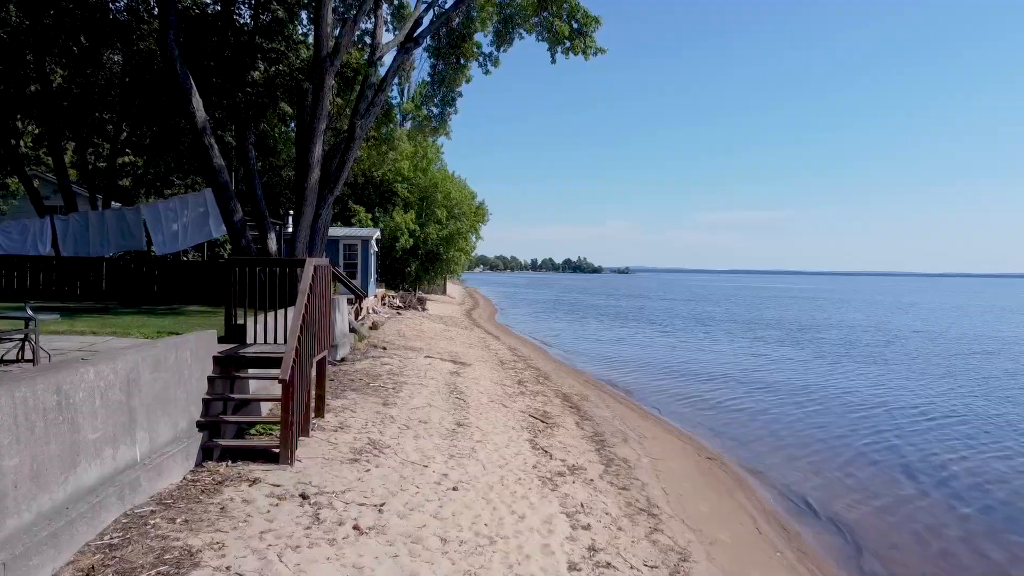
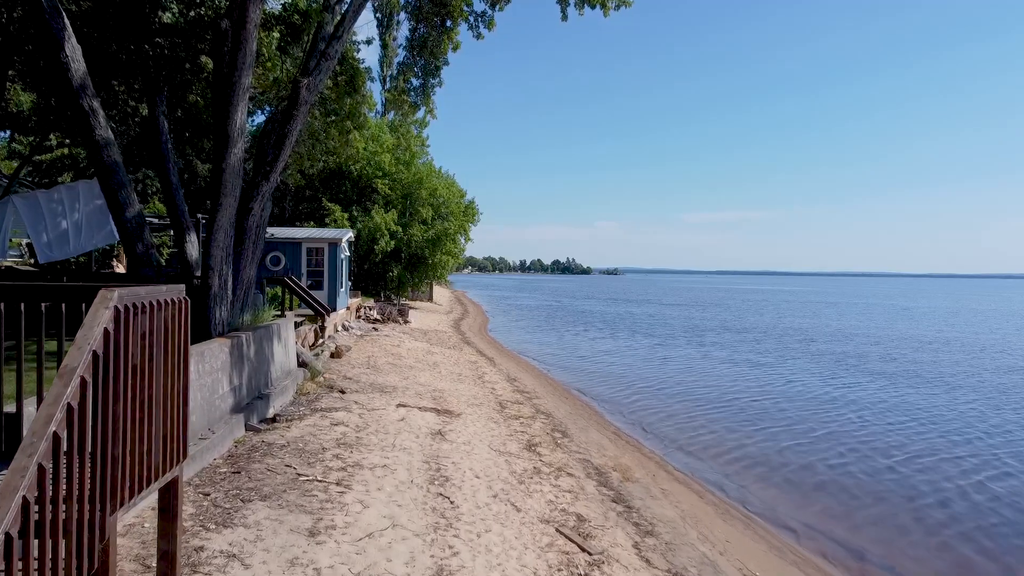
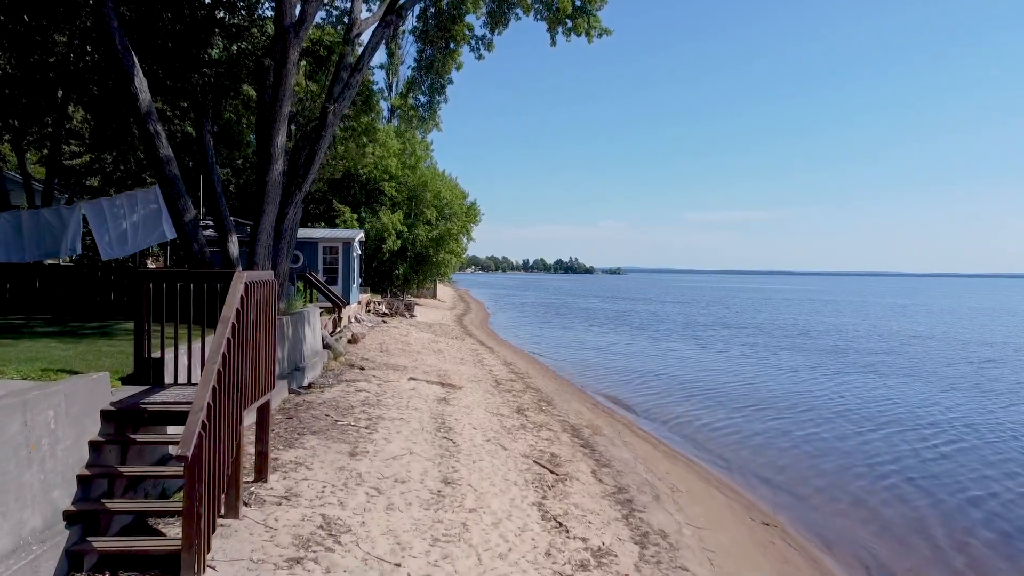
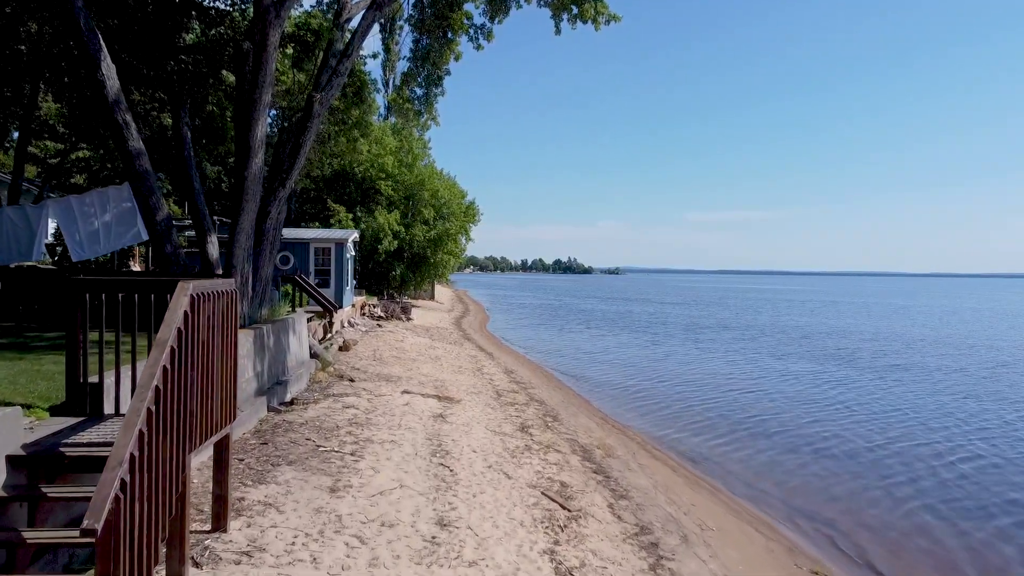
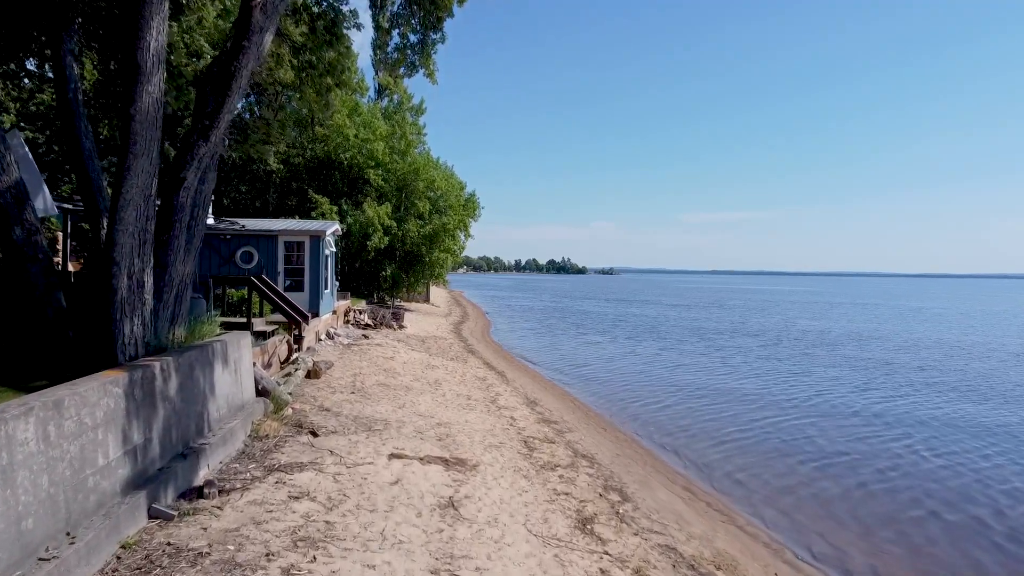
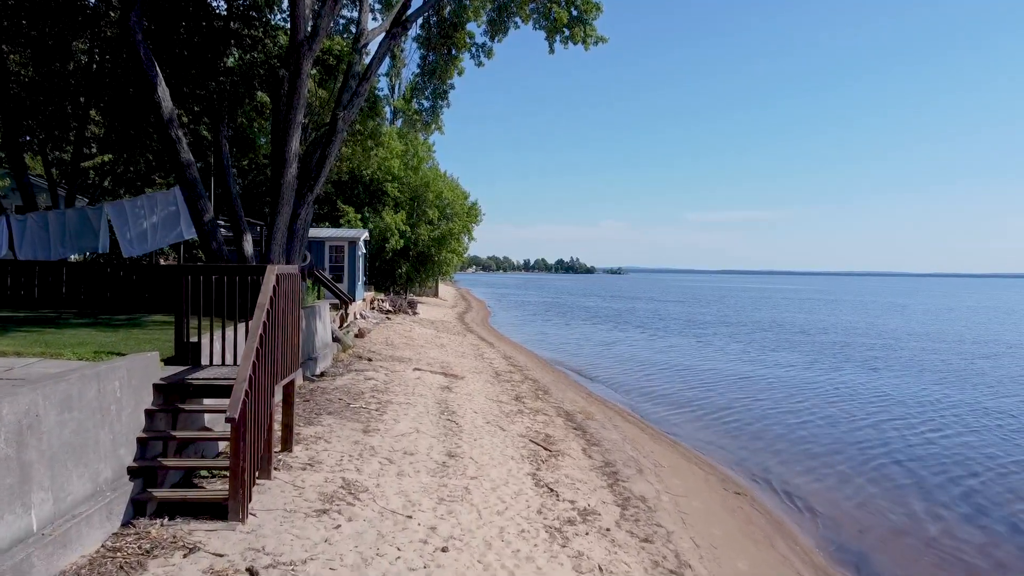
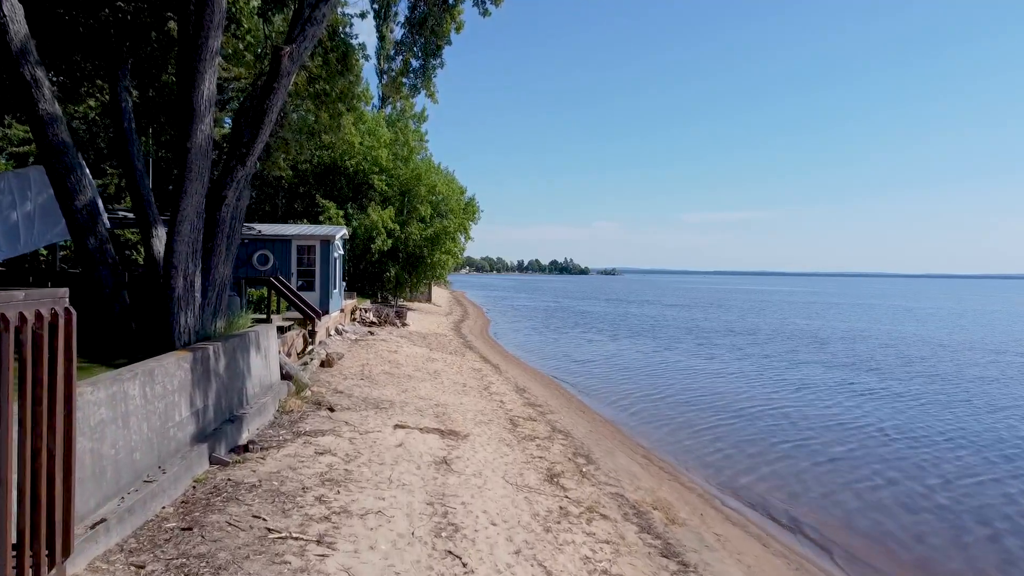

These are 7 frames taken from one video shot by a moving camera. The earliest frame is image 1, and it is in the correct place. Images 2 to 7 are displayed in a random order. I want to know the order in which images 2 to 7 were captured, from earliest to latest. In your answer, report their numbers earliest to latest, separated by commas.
6, 3, 4, 2, 7, 5
